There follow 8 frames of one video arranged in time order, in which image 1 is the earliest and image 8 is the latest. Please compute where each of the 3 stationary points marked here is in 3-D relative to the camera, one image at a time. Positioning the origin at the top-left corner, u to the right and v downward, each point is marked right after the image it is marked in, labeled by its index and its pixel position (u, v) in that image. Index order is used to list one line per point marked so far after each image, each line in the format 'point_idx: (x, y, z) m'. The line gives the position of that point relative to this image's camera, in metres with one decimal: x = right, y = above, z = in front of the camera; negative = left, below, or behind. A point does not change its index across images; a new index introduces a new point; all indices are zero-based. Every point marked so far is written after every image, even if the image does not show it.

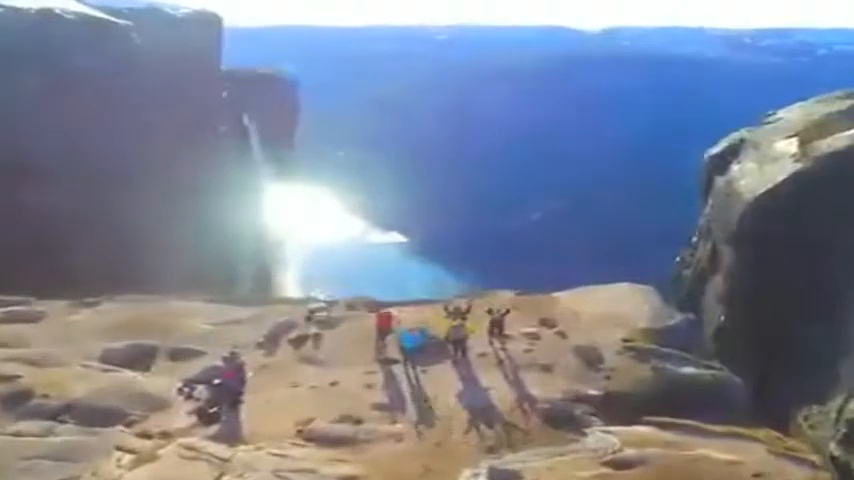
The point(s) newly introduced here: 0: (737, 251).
0: (+12.5, -0.5, +24.4) m
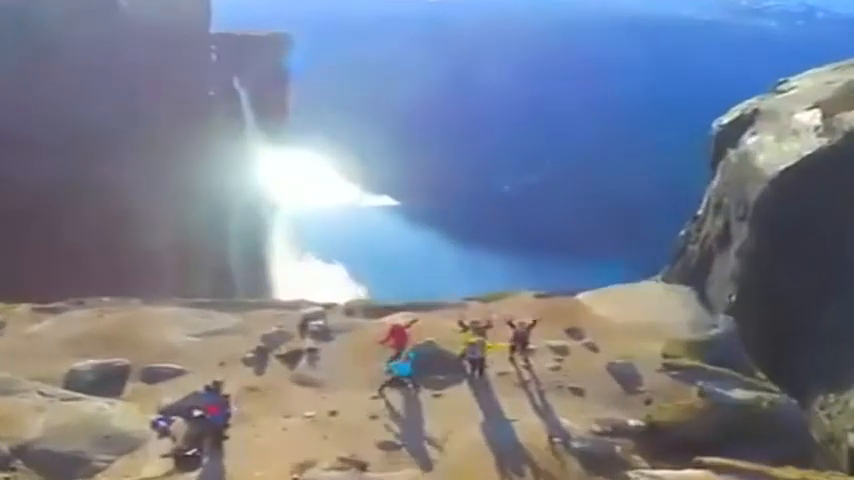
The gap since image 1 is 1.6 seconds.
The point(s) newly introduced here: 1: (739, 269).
0: (+12.5, +0.3, +23.3) m
1: (+12.3, -1.0, +24.0) m
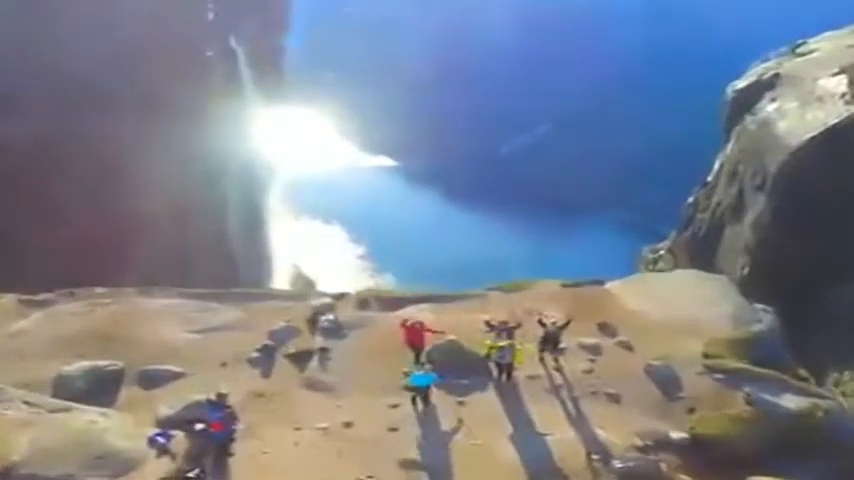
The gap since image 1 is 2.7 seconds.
0: (+12.7, +1.4, +22.5) m
1: (+12.5, +0.1, +23.3) m
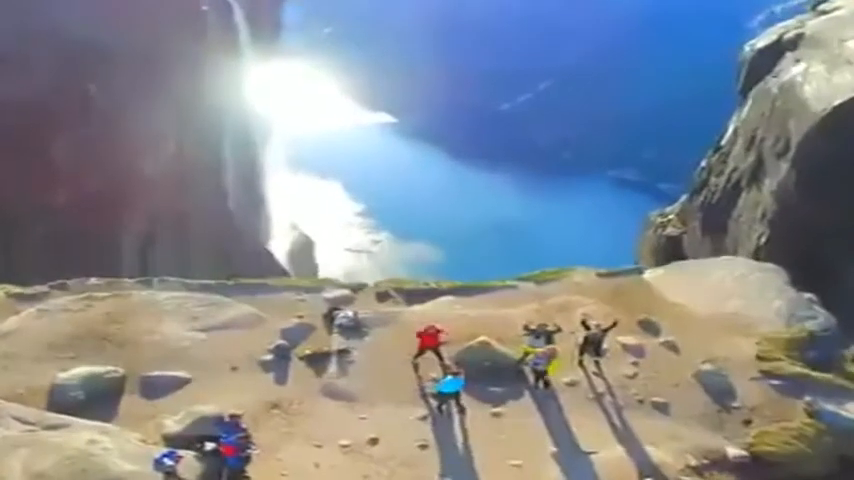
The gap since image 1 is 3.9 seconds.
0: (+13.0, +2.4, +21.7) m
1: (+12.8, +1.2, +22.6) m
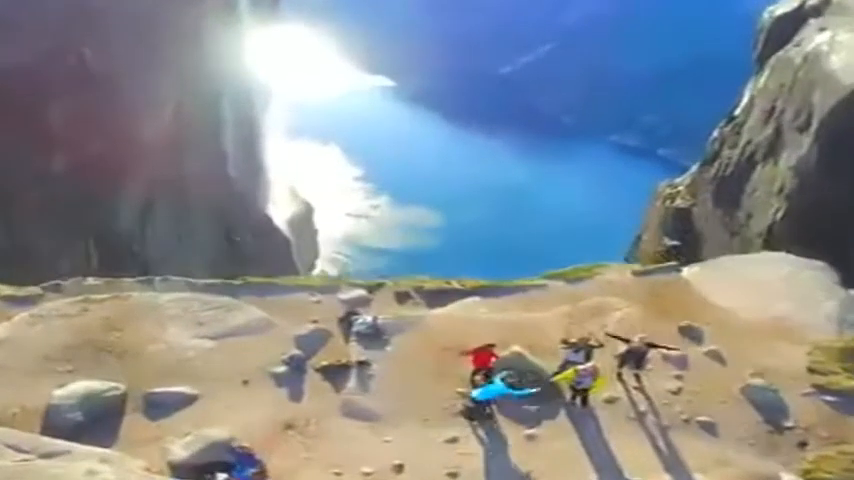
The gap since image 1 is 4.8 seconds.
0: (+13.3, +3.2, +20.9) m
1: (+13.1, +2.1, +21.8) m
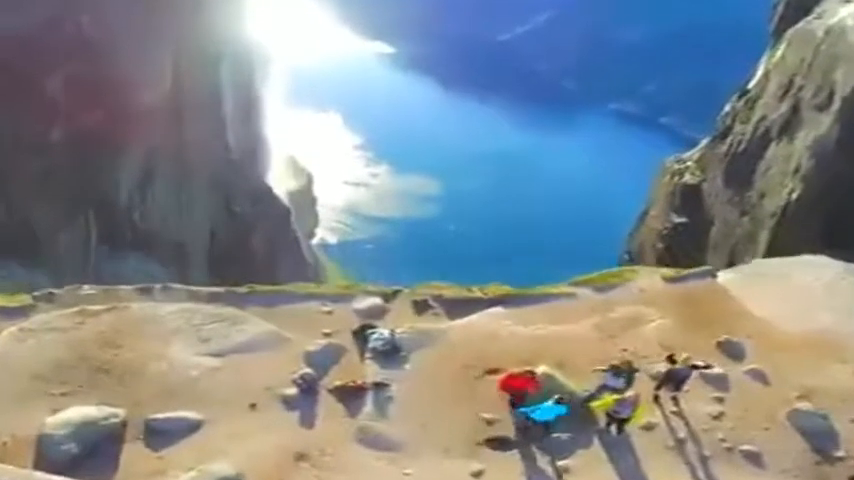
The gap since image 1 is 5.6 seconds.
0: (+13.5, +3.8, +20.2) m
1: (+13.3, +2.7, +21.2) m
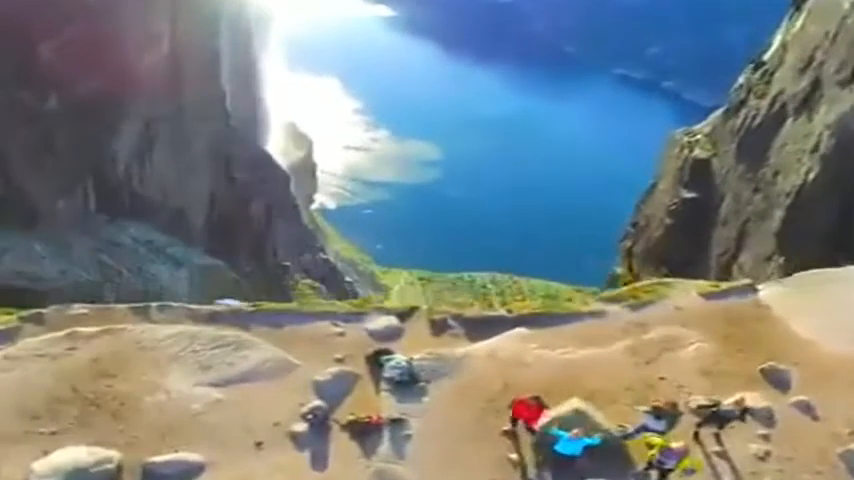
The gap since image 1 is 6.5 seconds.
0: (+13.8, +4.3, +19.4) m
1: (+13.6, +3.3, +20.4) m
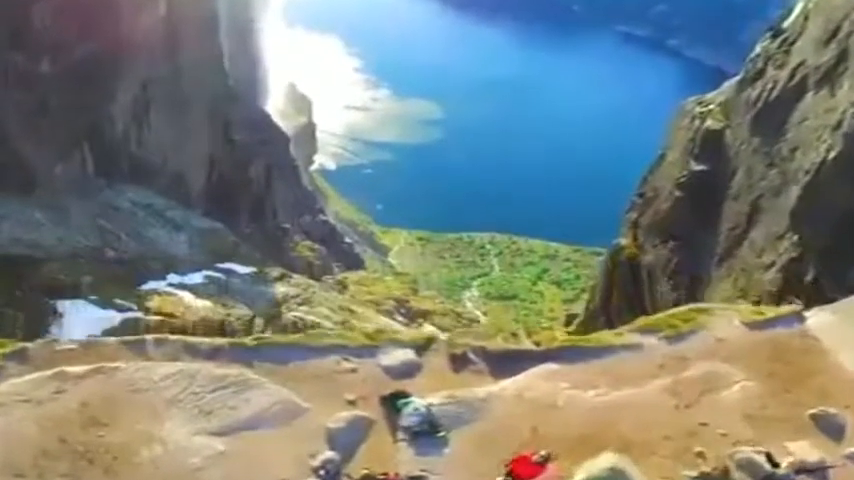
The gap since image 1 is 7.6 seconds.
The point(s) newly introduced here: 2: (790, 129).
0: (+14.0, +4.8, +18.4) m
1: (+13.8, +3.8, +19.6) m
2: (+13.5, +3.8, +22.1) m
